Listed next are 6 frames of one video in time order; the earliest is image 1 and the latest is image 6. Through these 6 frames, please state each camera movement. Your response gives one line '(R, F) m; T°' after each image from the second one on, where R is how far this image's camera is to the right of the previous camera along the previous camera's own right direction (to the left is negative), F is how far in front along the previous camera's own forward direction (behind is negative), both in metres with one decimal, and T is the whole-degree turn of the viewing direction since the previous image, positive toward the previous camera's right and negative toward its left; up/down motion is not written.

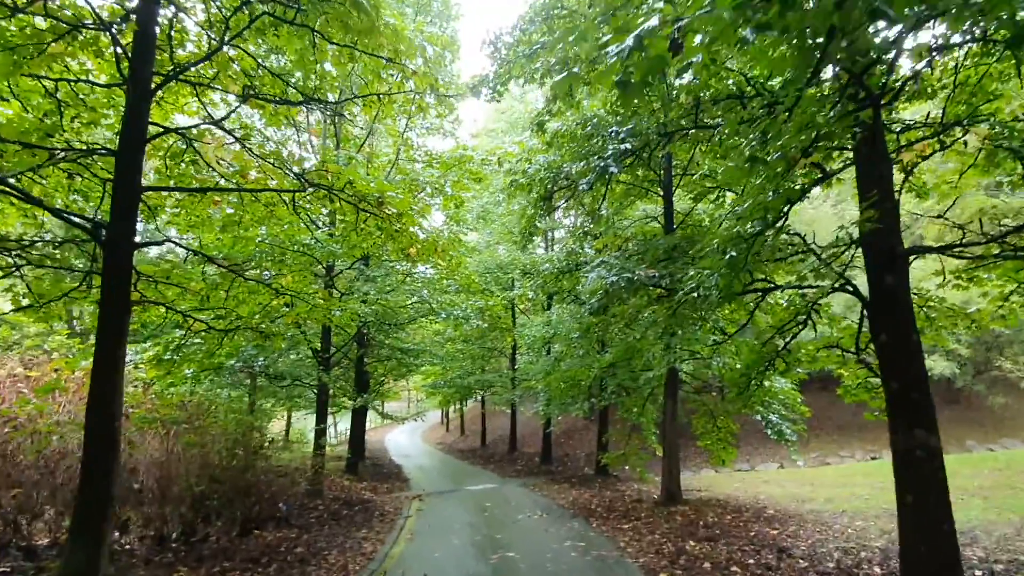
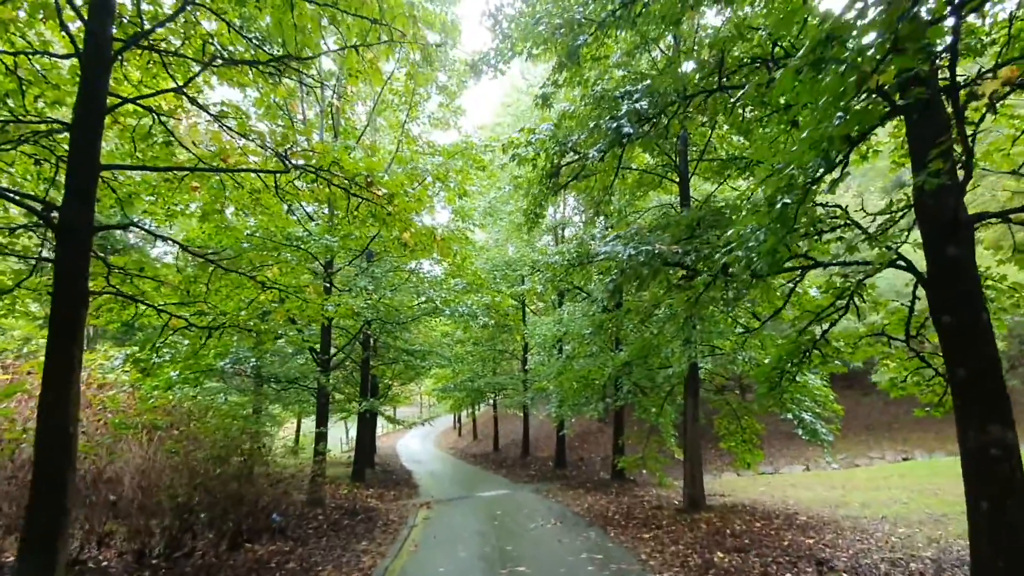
(+0.1, +0.6) m; -1°
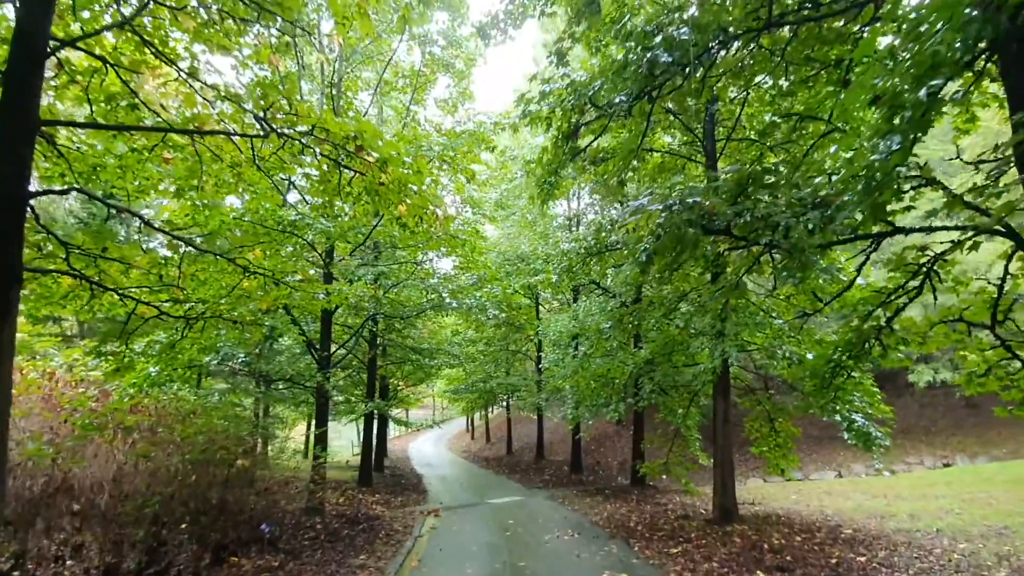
(0.0, +0.8) m; -1°
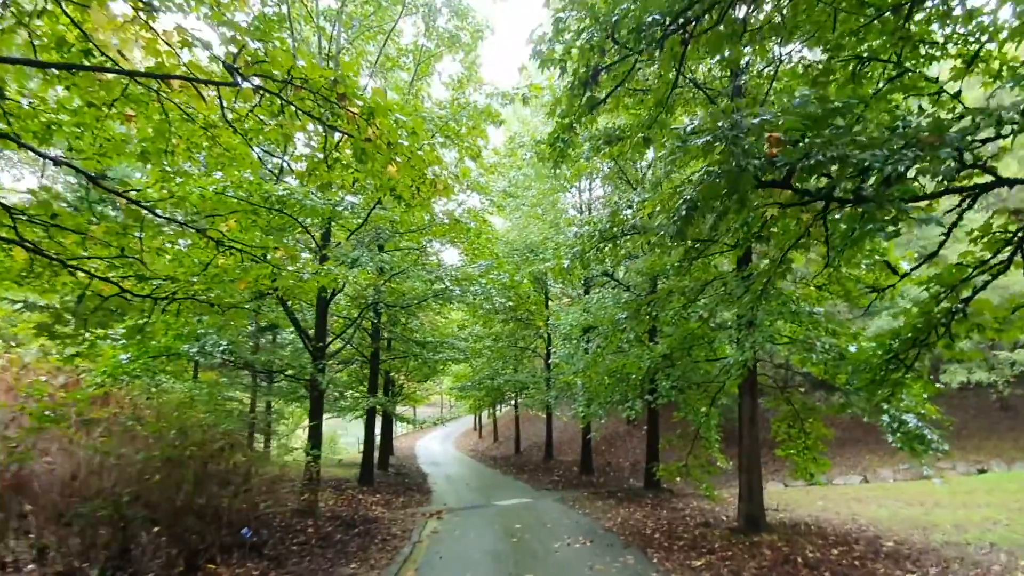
(0.0, +0.7) m; -1°
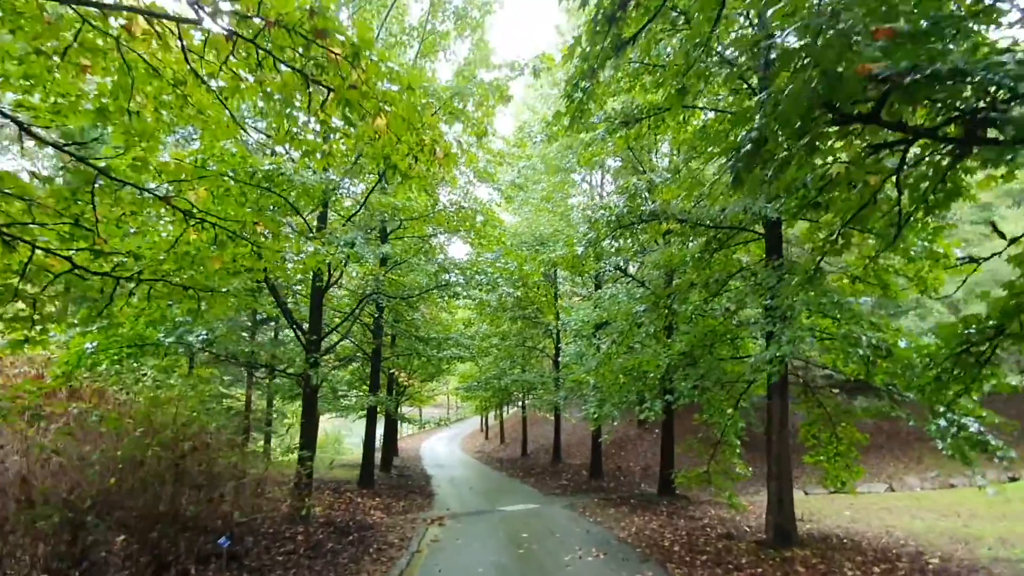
(0.0, +0.6) m; -1°
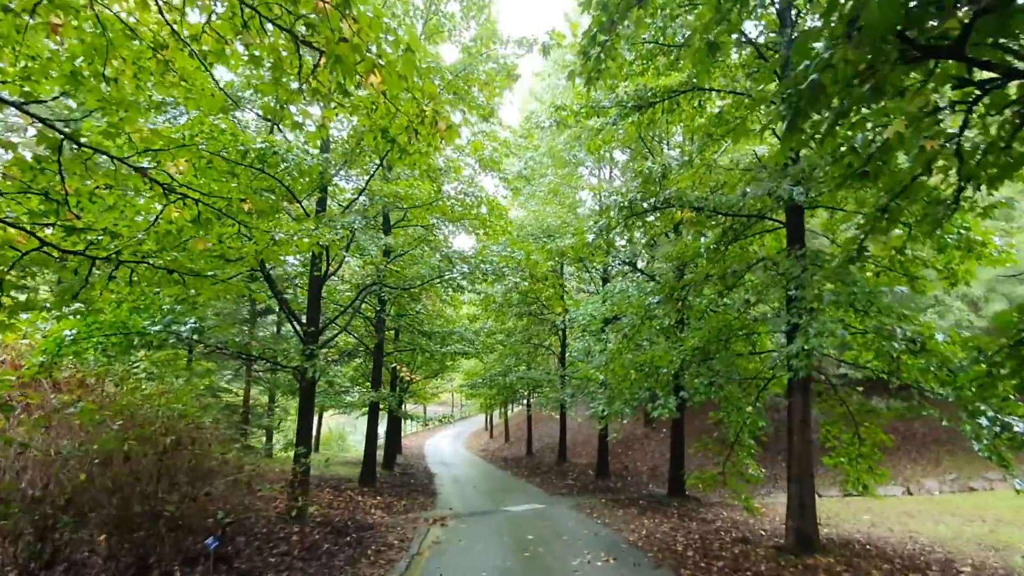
(0.0, +0.4) m; -1°
